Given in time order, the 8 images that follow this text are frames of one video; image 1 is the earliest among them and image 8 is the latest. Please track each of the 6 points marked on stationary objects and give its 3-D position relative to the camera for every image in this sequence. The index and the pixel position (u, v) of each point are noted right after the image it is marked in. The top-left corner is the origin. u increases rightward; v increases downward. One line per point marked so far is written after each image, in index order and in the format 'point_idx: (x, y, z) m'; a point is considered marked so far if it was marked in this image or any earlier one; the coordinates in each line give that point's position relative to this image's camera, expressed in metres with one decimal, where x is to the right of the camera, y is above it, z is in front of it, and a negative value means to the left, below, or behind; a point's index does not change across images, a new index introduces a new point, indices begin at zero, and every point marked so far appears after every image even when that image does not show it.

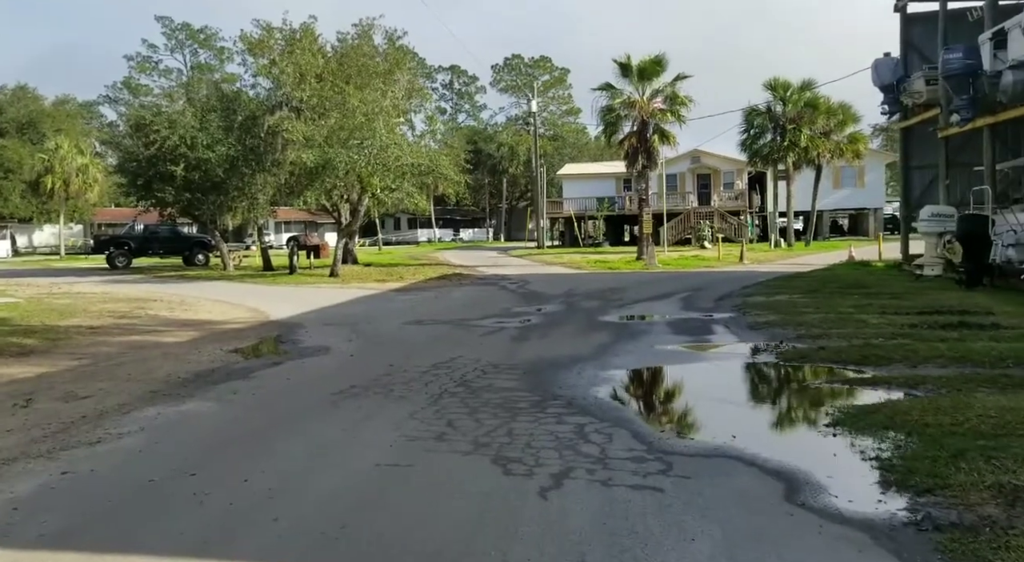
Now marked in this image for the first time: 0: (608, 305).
0: (+1.8, -0.4, +16.9) m
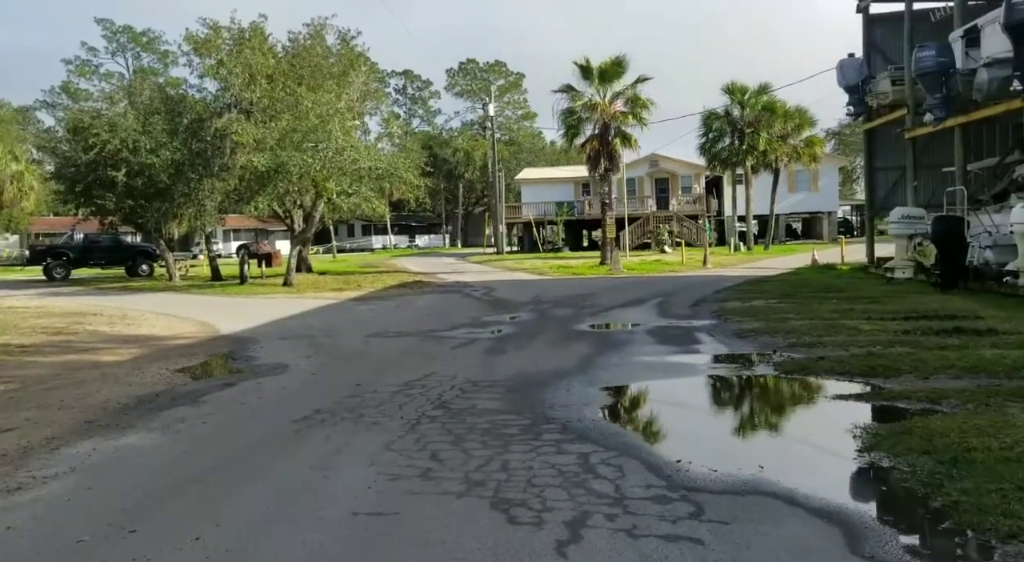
0: (+1.2, -0.6, +16.2) m
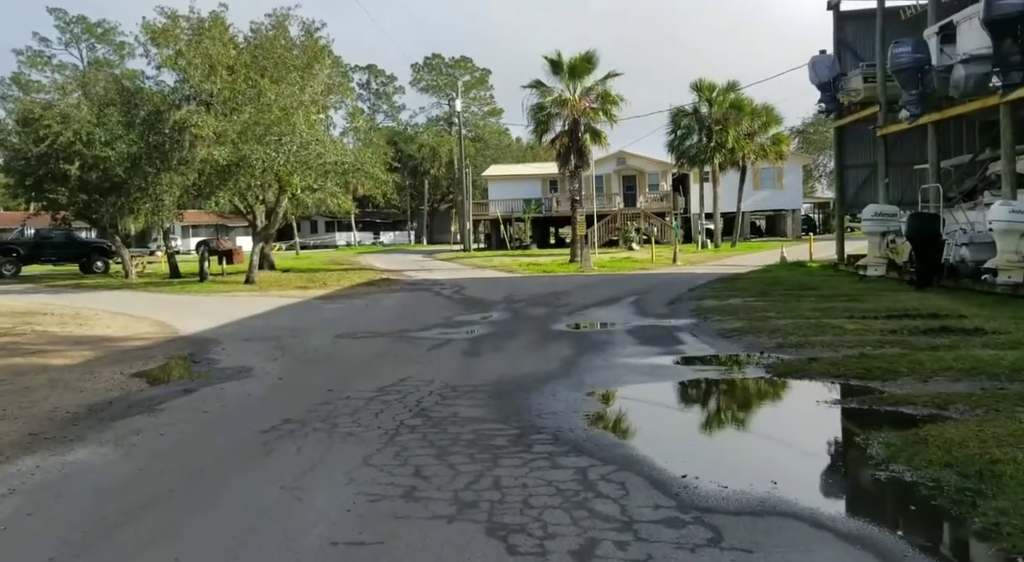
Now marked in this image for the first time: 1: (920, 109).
0: (+0.7, -0.5, +15.8) m
1: (+7.6, +3.2, +17.2) m
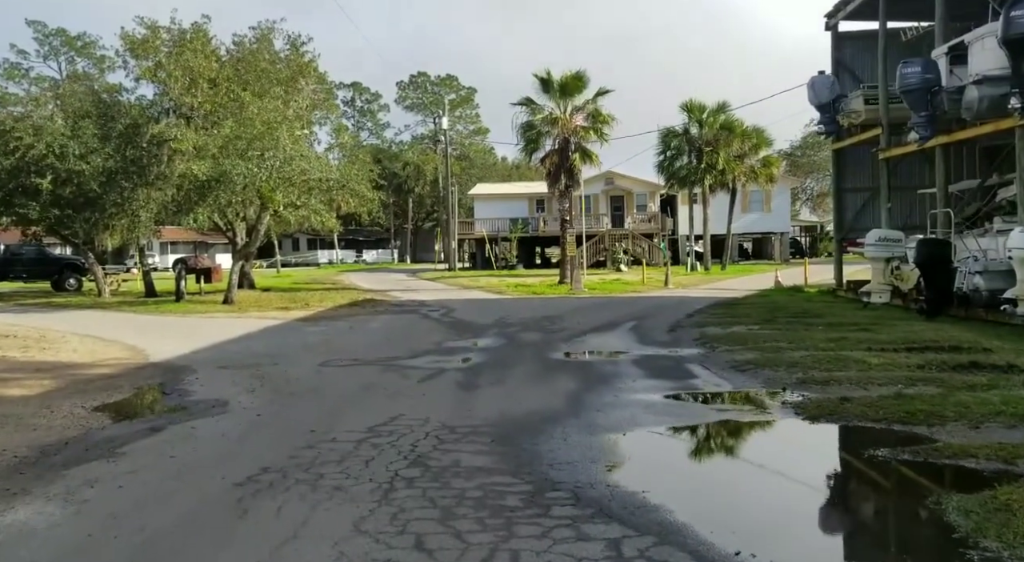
0: (+0.6, -0.9, +15.0) m
1: (+7.5, +2.7, +16.6) m
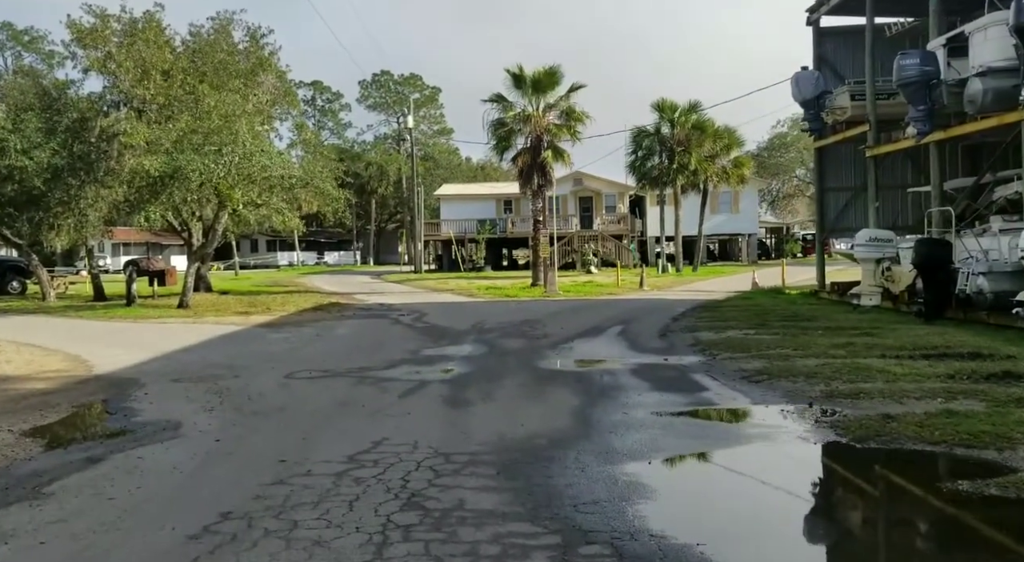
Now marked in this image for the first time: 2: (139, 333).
0: (+0.3, -1.0, +13.9) m
1: (+7.2, +2.6, +15.9) m
2: (-6.8, -0.9, +16.7) m
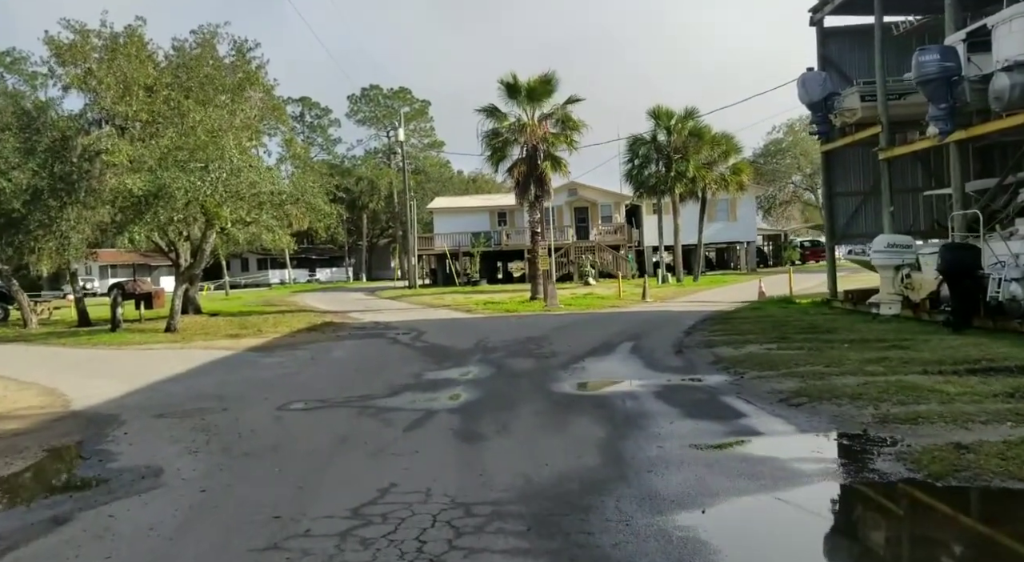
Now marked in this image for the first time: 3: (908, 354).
0: (+0.5, -1.2, +13.0) m
1: (+7.2, +2.5, +15.1) m
2: (-6.7, -1.4, +15.8) m
3: (+5.1, -0.9, +11.9) m
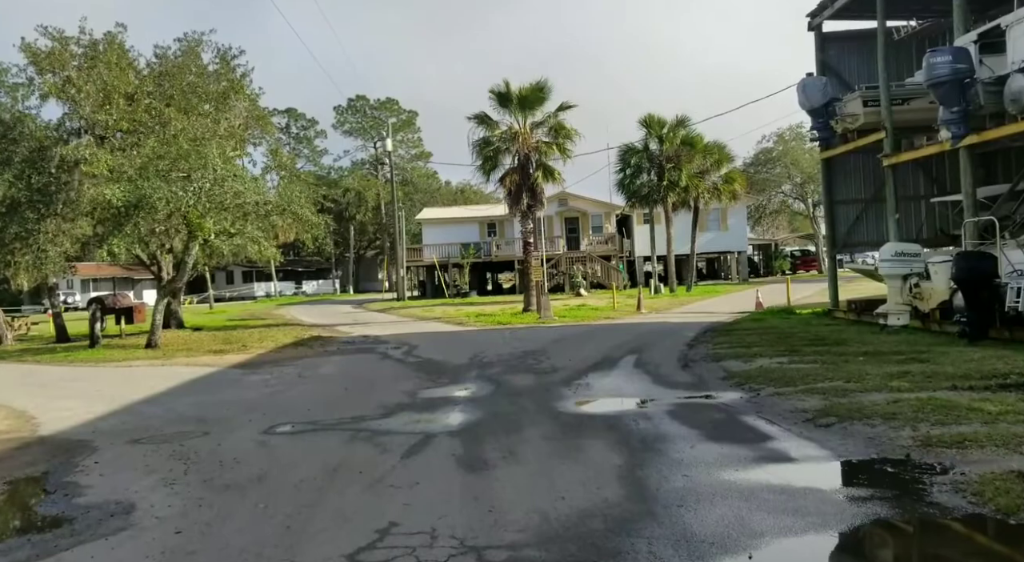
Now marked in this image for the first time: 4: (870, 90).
0: (+0.5, -1.4, +12.4) m
1: (+7.1, +2.4, +14.6) m
2: (-6.7, -1.6, +15.0) m
3: (+5.1, -1.1, +11.3) m
4: (+7.7, +4.1, +19.8) m
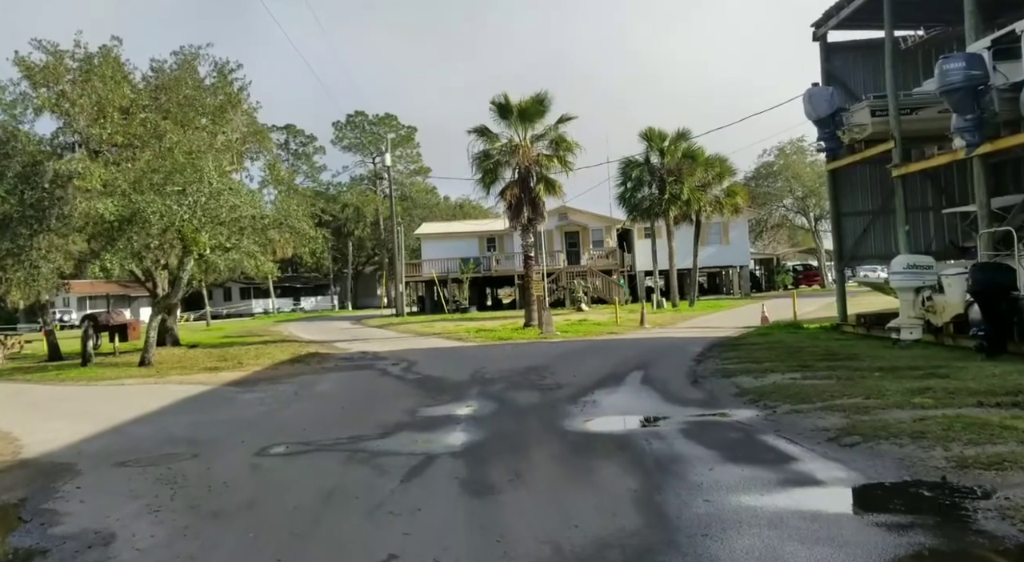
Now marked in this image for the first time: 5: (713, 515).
0: (+0.5, -1.5, +11.9) m
1: (+7.2, +2.2, +14.2) m
2: (-6.7, -1.8, +14.5) m
3: (+5.2, -1.2, +10.8) m
4: (+7.7, +3.8, +19.5) m
5: (+1.2, -1.5, +5.8) m
